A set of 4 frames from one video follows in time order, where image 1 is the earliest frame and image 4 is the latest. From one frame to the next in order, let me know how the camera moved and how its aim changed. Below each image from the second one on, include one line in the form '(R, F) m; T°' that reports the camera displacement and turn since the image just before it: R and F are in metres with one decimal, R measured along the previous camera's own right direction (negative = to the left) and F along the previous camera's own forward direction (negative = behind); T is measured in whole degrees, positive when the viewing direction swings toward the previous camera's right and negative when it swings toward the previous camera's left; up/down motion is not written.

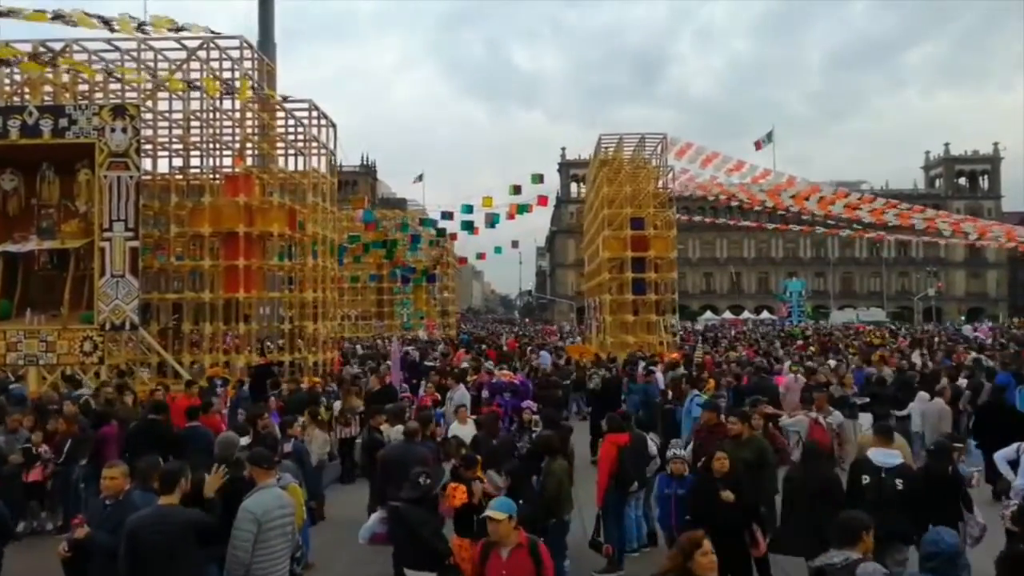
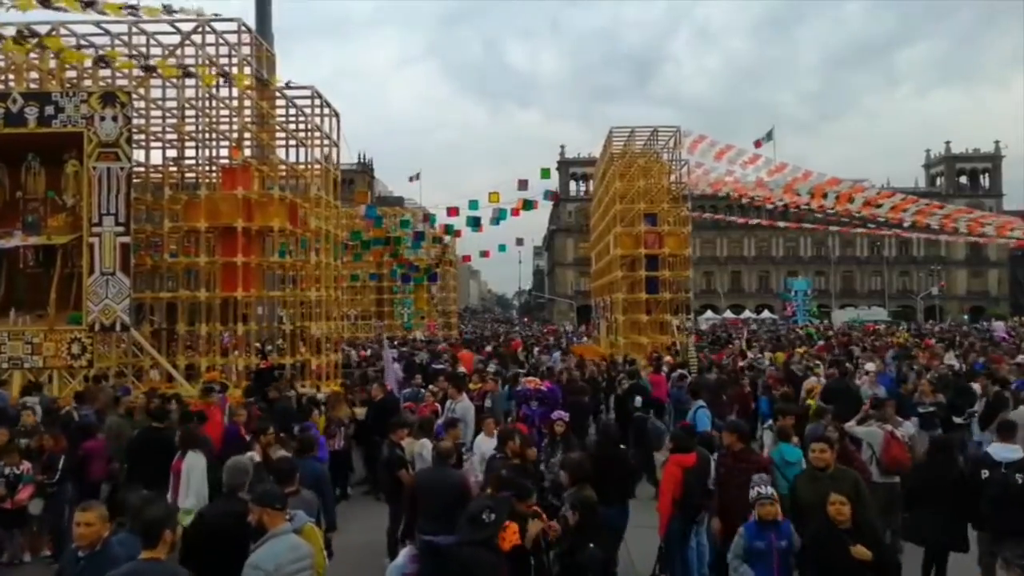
(-0.4, +1.1) m; 0°
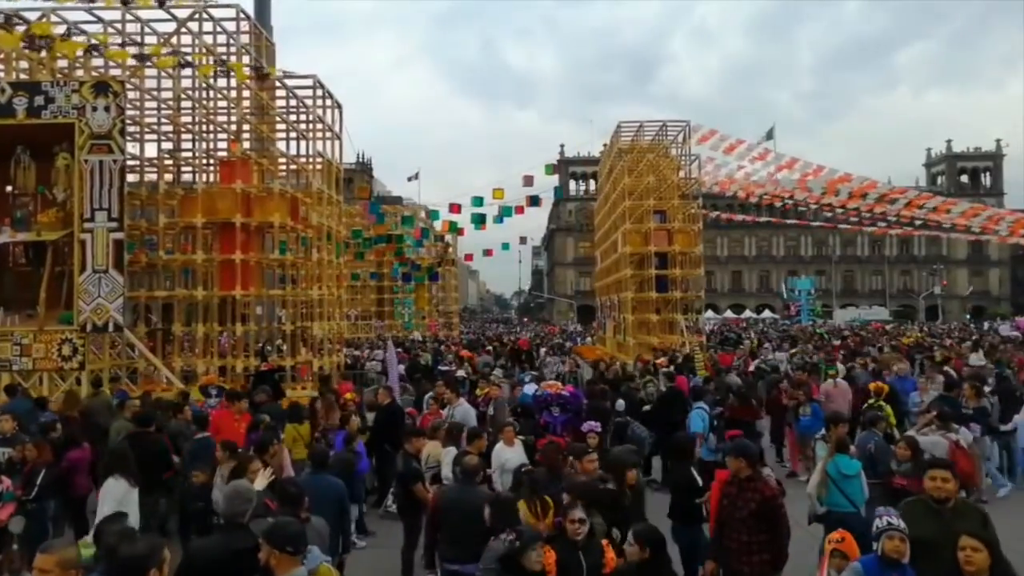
(-0.2, +0.8) m; 0°
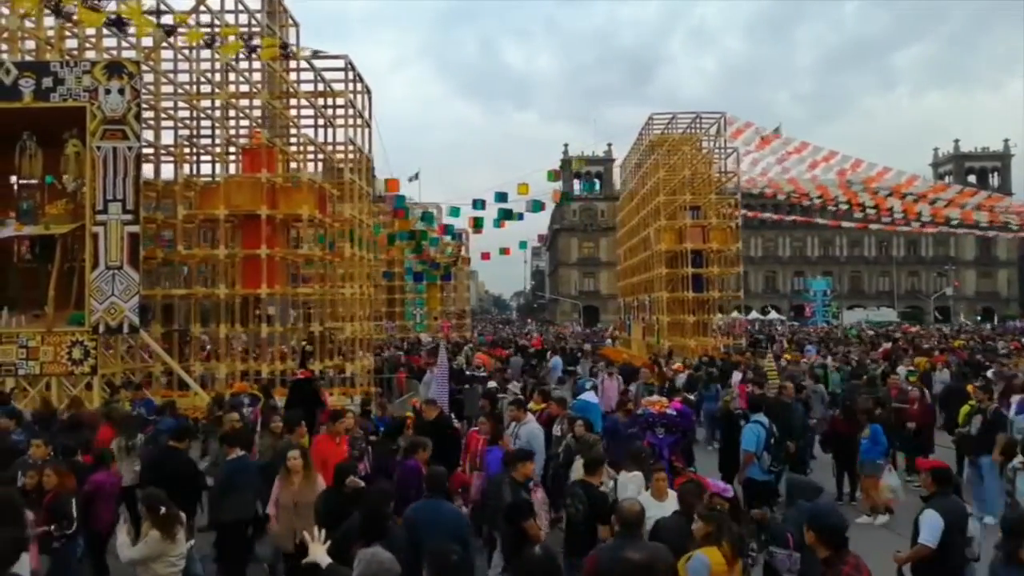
(-0.9, +1.4) m; 0°
